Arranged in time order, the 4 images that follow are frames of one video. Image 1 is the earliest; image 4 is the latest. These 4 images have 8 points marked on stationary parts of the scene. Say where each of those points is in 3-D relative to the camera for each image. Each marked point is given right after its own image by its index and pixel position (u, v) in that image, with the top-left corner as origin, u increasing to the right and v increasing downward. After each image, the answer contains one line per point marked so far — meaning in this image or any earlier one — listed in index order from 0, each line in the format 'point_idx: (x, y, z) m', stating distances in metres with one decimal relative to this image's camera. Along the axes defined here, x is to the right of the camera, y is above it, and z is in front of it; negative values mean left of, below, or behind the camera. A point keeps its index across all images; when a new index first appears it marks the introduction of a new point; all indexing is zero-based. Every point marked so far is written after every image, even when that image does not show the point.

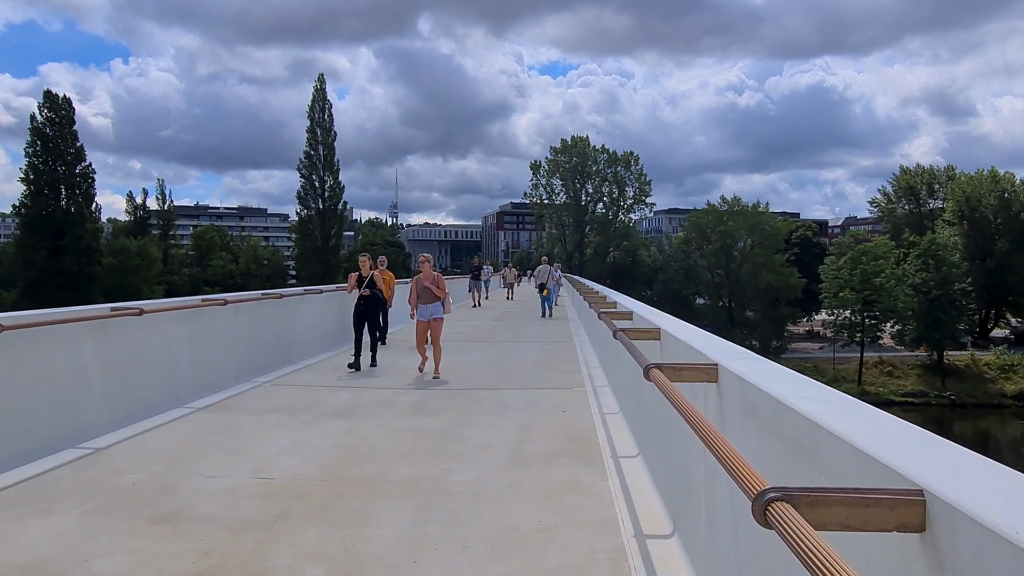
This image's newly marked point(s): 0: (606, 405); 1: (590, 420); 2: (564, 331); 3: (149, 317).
0: (+1.0, -1.3, +8.0) m
1: (+0.7, -1.3, +7.1) m
2: (+1.1, -0.9, +16.6) m
3: (-3.5, -0.3, +7.2) m
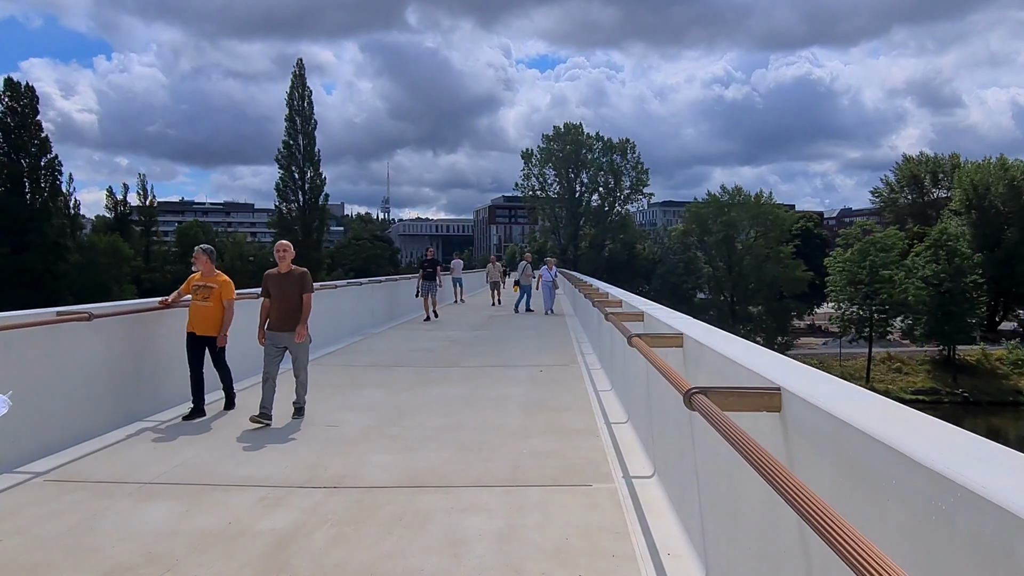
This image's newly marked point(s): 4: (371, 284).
0: (+0.9, -1.4, +4.0) m
1: (+0.6, -1.4, +3.1) m
2: (+0.9, -1.0, +12.6) m
3: (-3.6, -0.4, +3.2) m
4: (-2.9, +0.1, +15.0) m
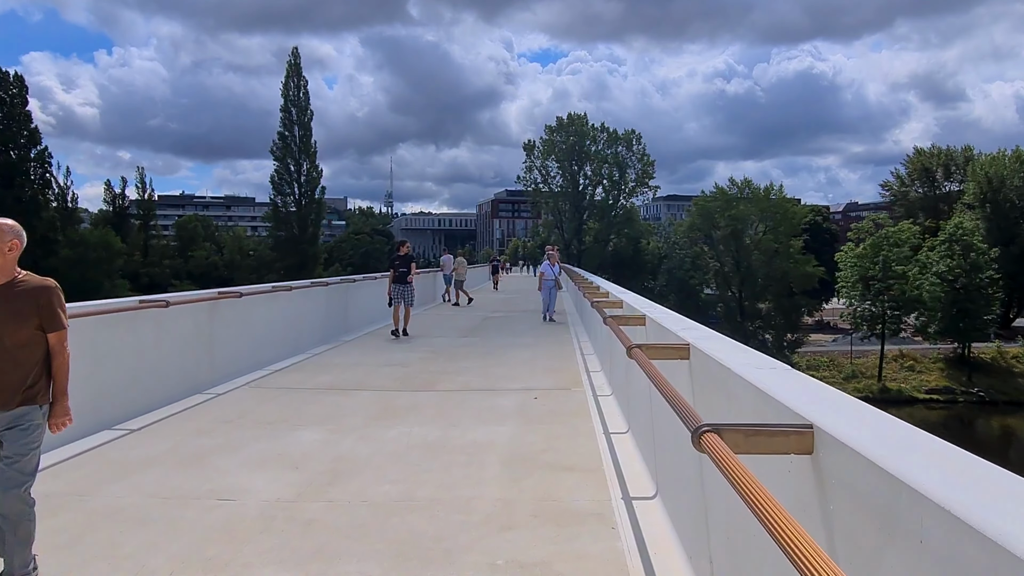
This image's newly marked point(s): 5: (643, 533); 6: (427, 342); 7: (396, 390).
0: (+0.8, -1.5, +1.9) m
1: (+0.5, -1.5, +1.0) m
2: (+0.8, -1.0, +10.6) m
3: (-3.7, -0.5, +1.1) m
4: (-2.9, +0.1, +12.9) m
5: (+0.8, -1.4, +4.3) m
6: (-1.4, -0.9, +12.2) m
7: (-1.2, -1.1, +8.1) m
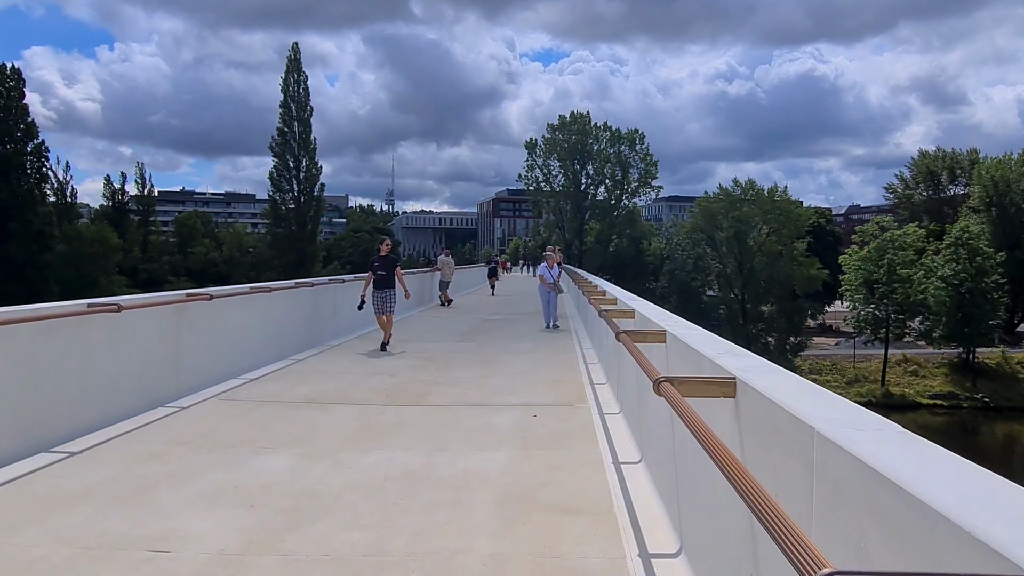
0: (+0.8, -1.5, +1.1) m
1: (+0.5, -1.6, +0.3) m
2: (+0.8, -1.1, +9.8) m
3: (-3.8, -0.6, +0.3) m
4: (-2.9, +0.1, +12.1) m
5: (+0.8, -1.4, +3.5) m
6: (-1.4, -0.9, +11.4) m
7: (-1.2, -1.2, +7.3) m
